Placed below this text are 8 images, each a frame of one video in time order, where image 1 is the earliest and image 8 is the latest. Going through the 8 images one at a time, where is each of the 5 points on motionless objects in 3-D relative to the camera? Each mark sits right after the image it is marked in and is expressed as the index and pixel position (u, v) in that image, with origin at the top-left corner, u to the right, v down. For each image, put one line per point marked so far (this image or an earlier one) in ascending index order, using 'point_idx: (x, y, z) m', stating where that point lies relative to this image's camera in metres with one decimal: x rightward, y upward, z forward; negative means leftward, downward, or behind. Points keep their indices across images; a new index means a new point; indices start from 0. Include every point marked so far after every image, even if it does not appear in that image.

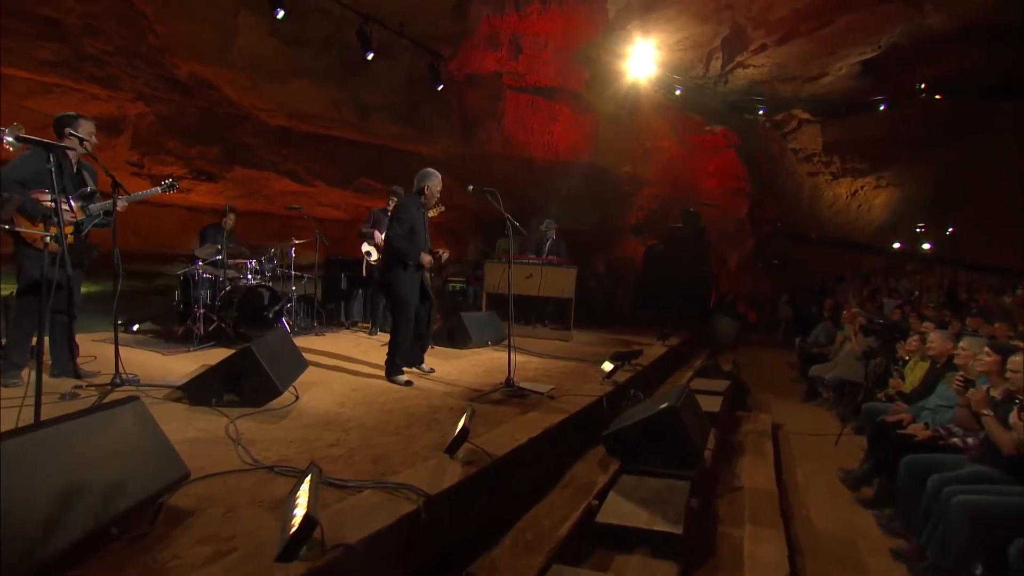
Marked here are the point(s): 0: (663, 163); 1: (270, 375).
0: (+4.0, +3.3, +15.0) m
1: (-2.0, -0.7, +4.9) m
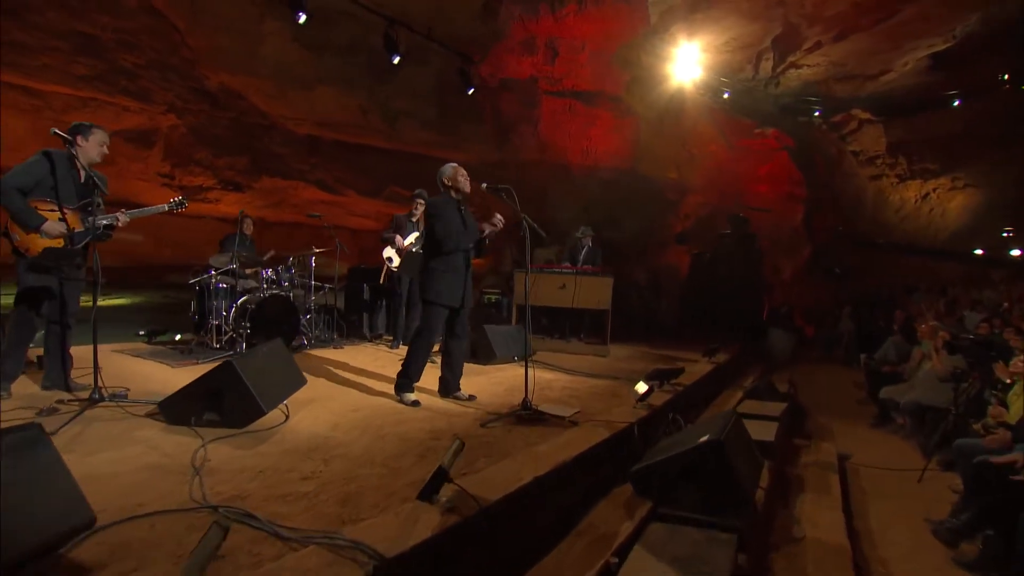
0: (+4.8, +3.0, +14.1) m
1: (-1.9, -0.8, +4.3) m
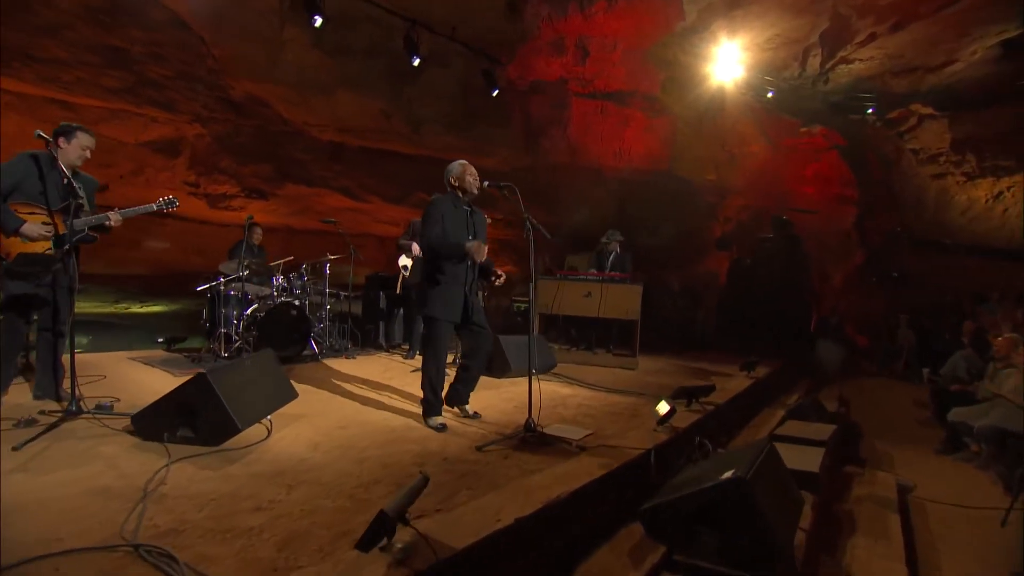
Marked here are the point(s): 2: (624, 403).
0: (+5.5, +2.7, +13.2) m
1: (-1.9, -0.8, +4.0) m
2: (+1.1, -1.1, +5.7) m
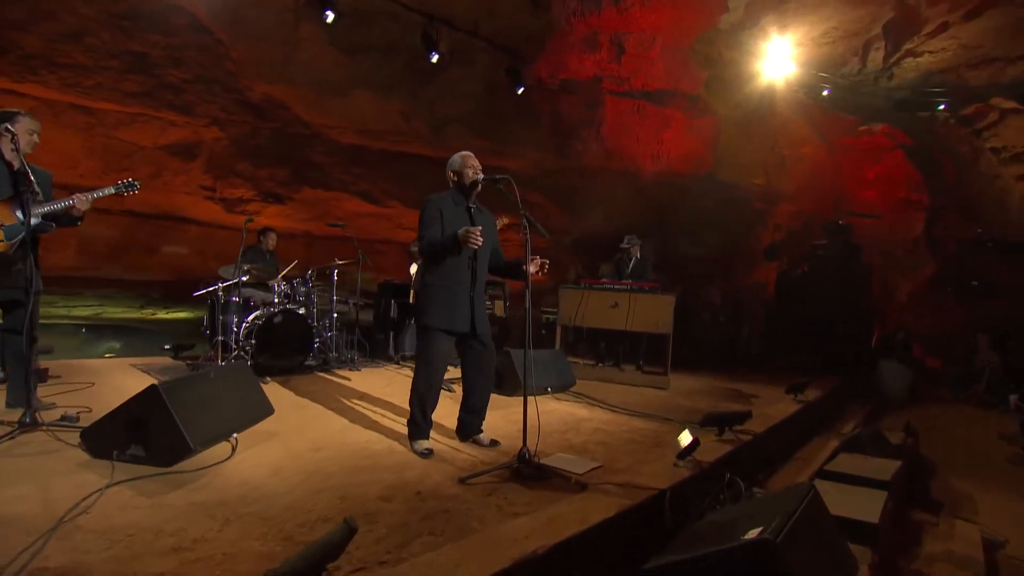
0: (+6.2, +2.5, +12.2) m
1: (-2.0, -0.8, +3.5) m
2: (+1.1, -1.2, +4.9) m
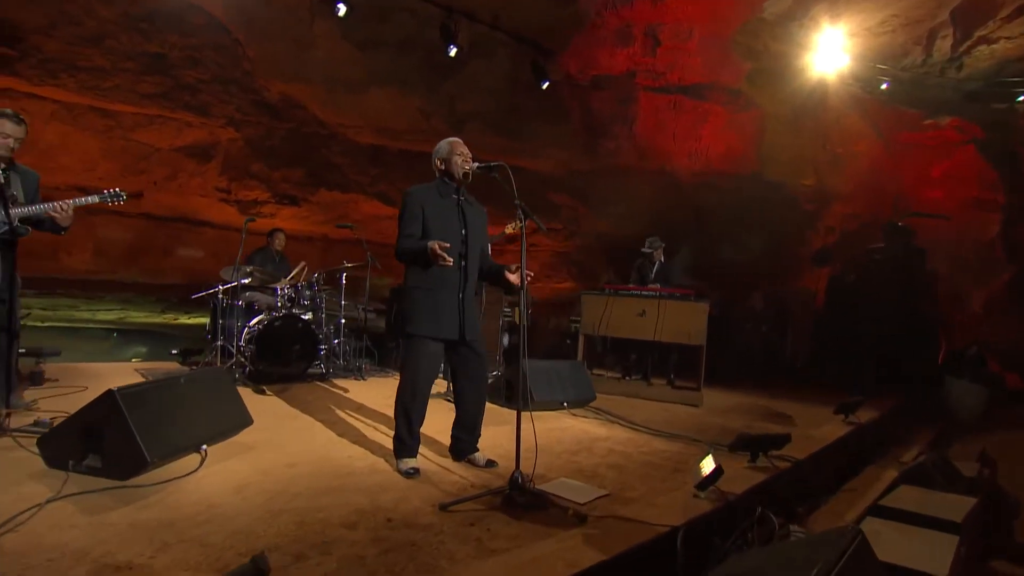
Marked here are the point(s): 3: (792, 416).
0: (+6.8, +2.3, +11.3) m
1: (-2.1, -0.8, +3.2) m
2: (+1.2, -1.2, +4.4) m
3: (+2.7, -1.2, +5.6) m
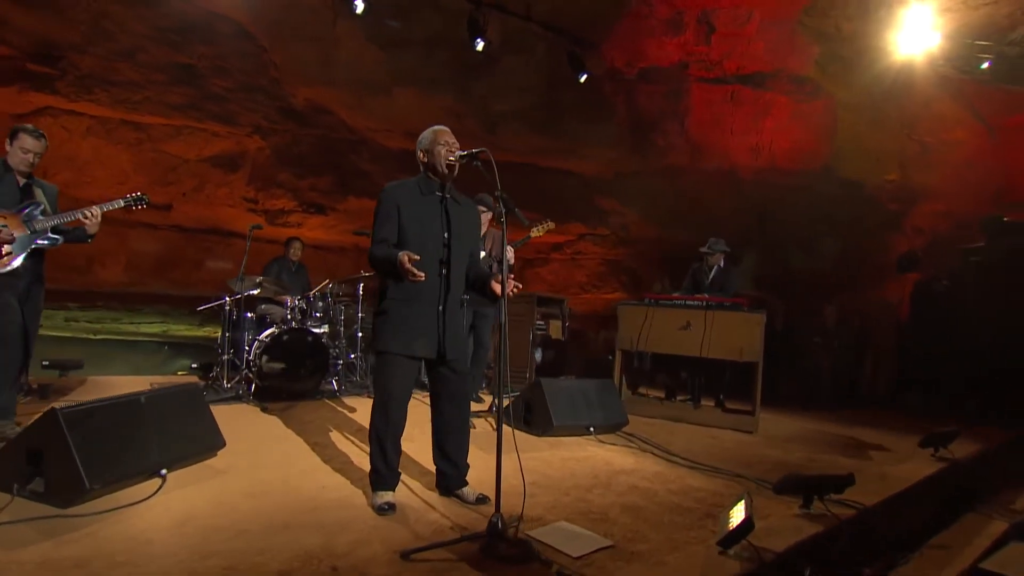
0: (+7.6, +2.1, +9.9) m
1: (-2.2, -0.9, +2.9) m
2: (+1.2, -1.3, +3.6) m
3: (+2.9, -1.3, +4.7) m
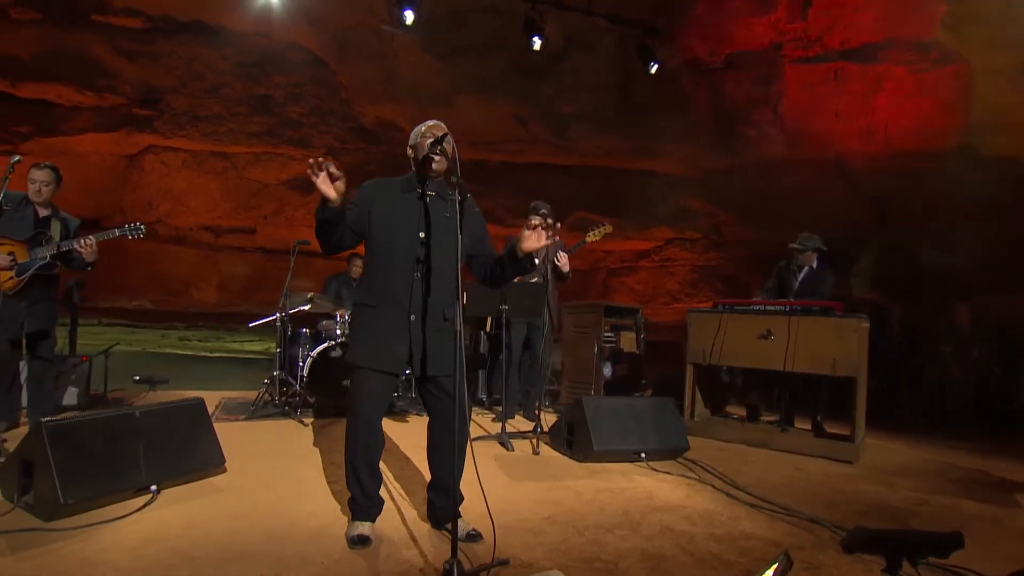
0: (+8.7, +2.2, +7.7) m
1: (-2.3, -0.9, +2.8) m
2: (+1.2, -1.2, +2.9) m
3: (+3.1, -1.2, +3.6) m
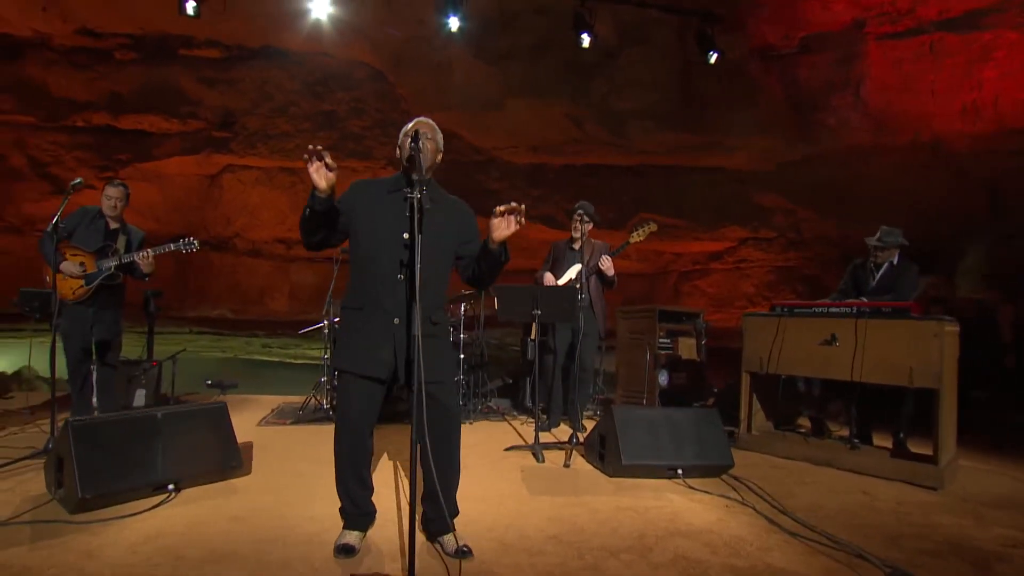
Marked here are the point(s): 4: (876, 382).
0: (+9.3, +2.3, +6.1) m
1: (-2.3, -0.9, +3.0) m
2: (+1.1, -1.2, +2.5) m
3: (+3.1, -1.2, +2.8) m
4: (+2.6, -0.6, +4.1) m
